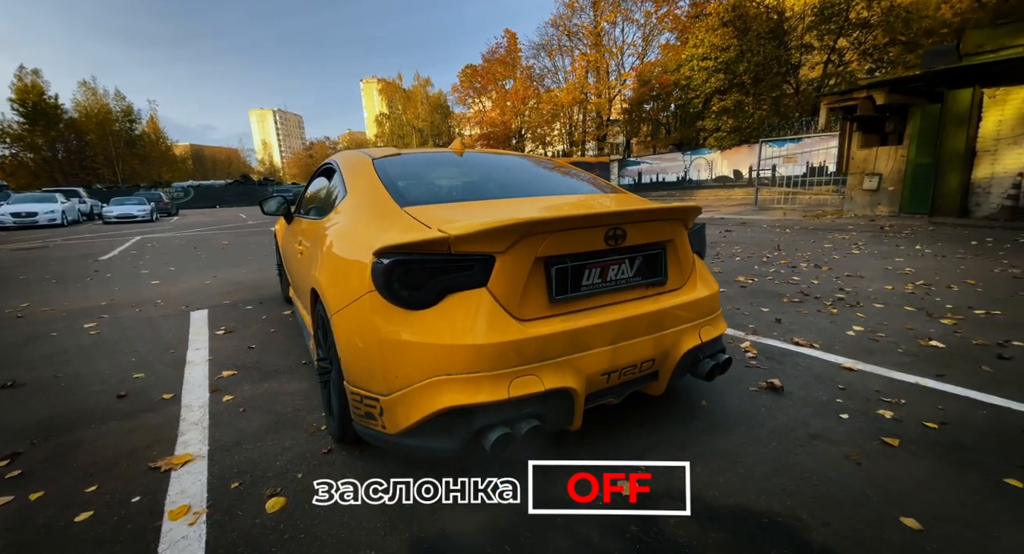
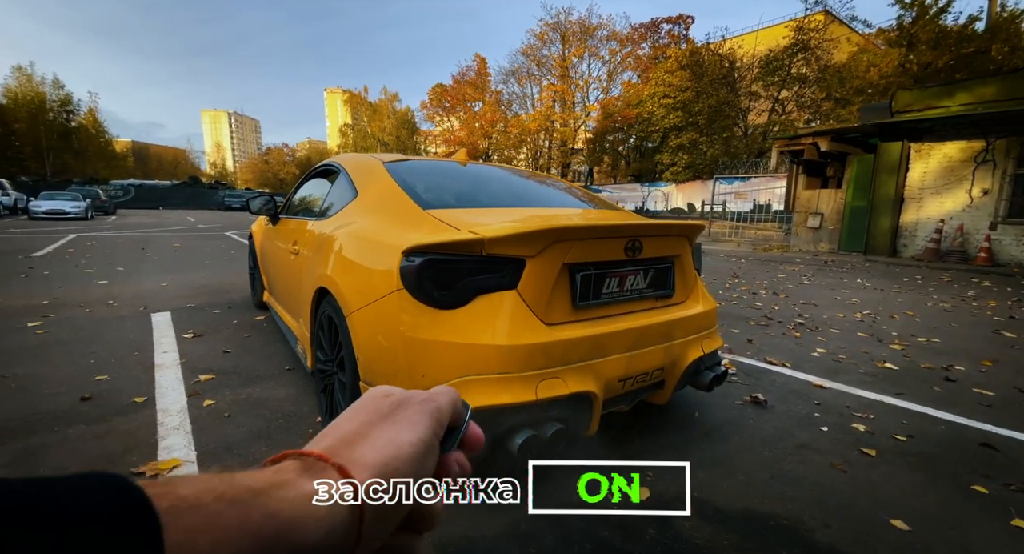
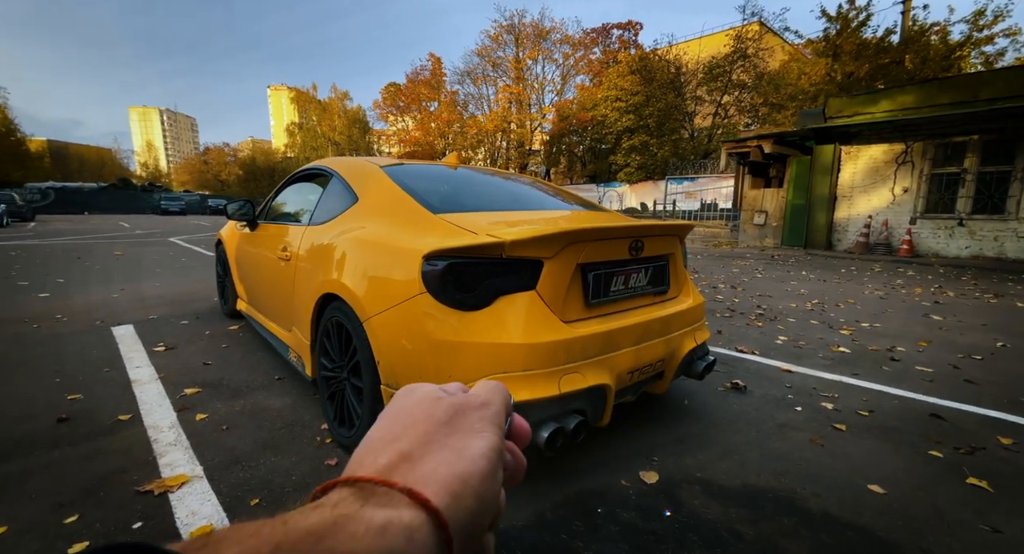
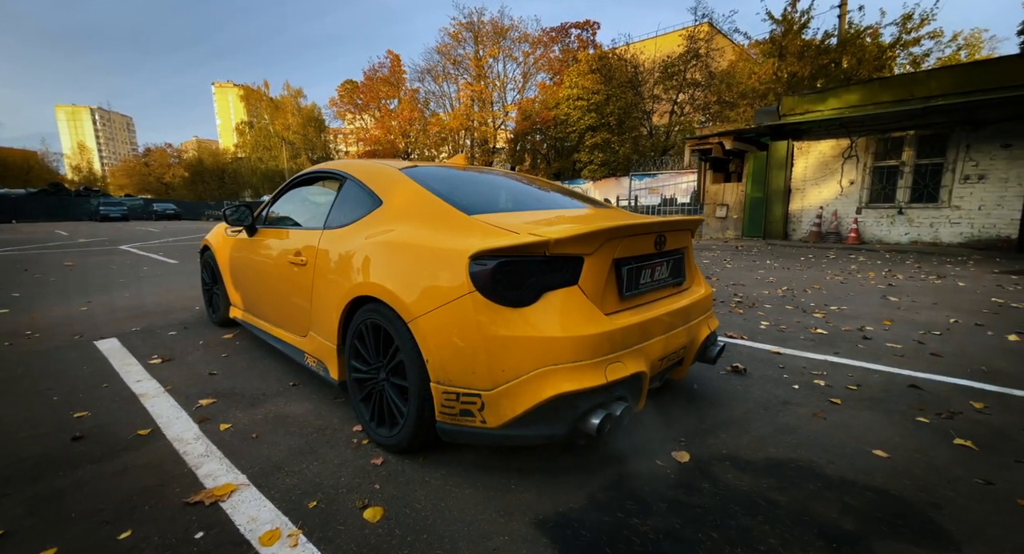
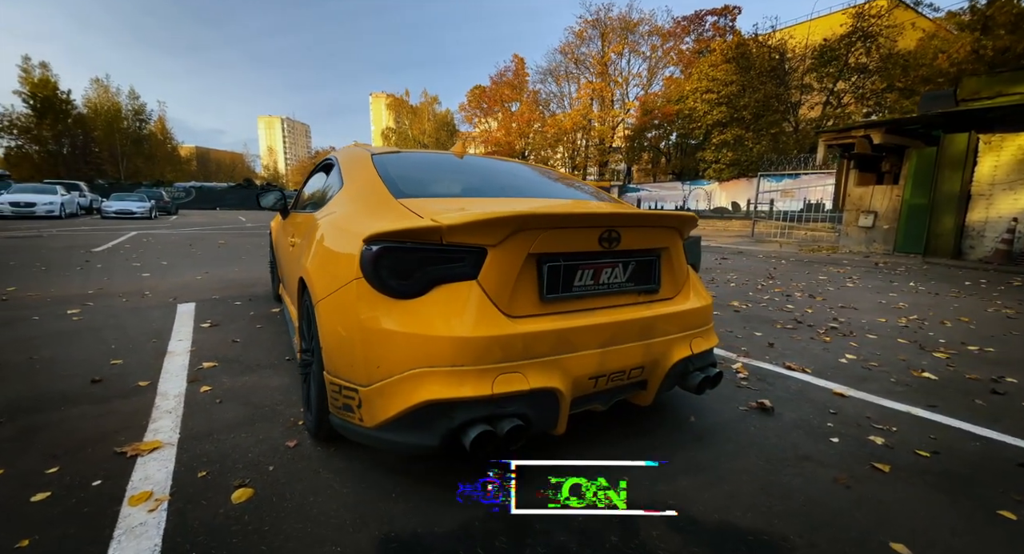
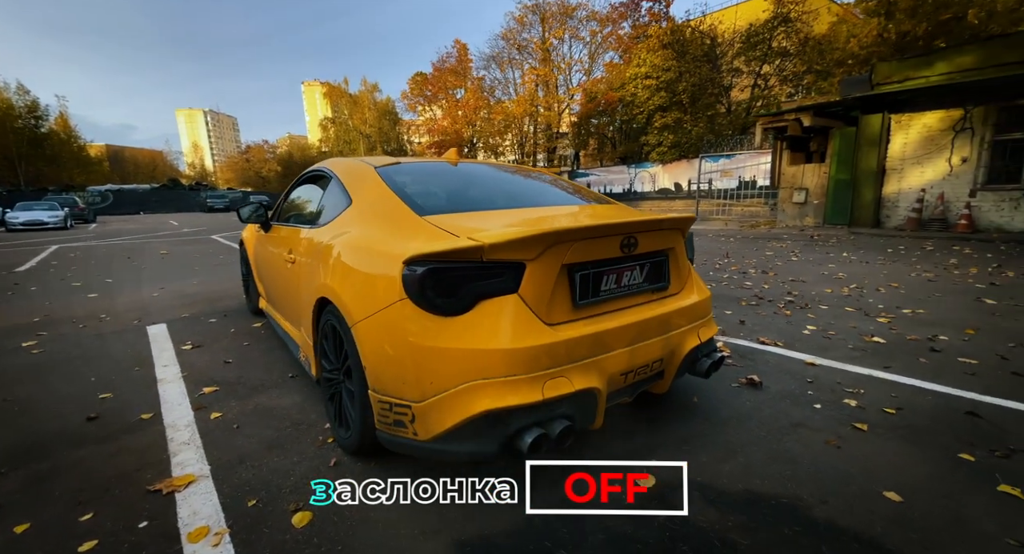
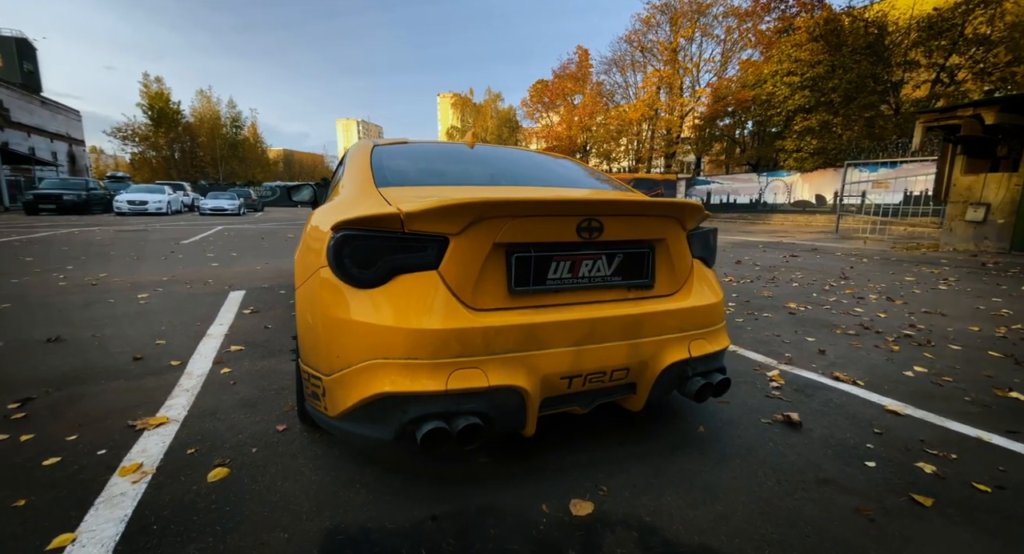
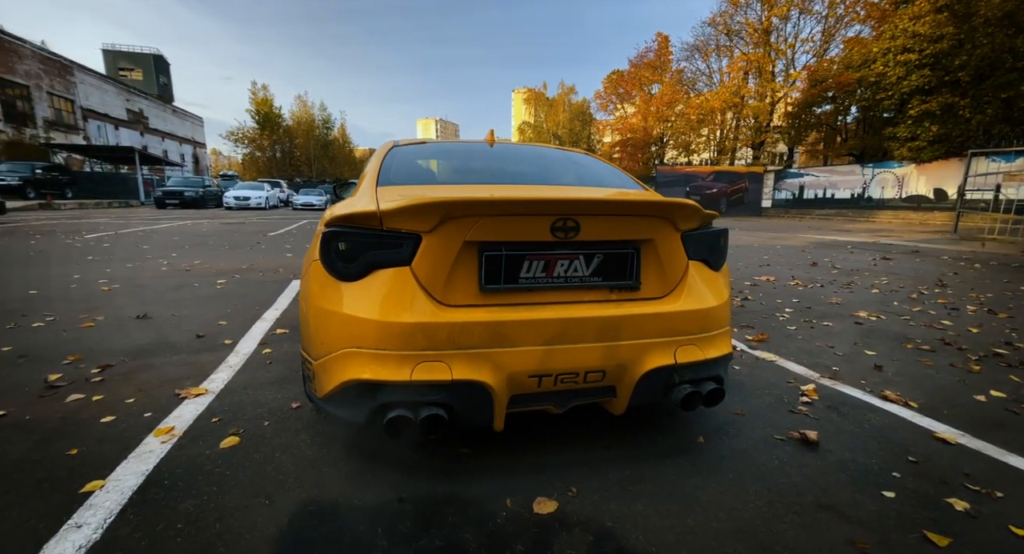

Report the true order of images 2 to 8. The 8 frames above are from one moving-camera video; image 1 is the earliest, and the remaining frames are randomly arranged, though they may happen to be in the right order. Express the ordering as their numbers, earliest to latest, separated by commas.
6, 4, 3, 2, 5, 7, 8
